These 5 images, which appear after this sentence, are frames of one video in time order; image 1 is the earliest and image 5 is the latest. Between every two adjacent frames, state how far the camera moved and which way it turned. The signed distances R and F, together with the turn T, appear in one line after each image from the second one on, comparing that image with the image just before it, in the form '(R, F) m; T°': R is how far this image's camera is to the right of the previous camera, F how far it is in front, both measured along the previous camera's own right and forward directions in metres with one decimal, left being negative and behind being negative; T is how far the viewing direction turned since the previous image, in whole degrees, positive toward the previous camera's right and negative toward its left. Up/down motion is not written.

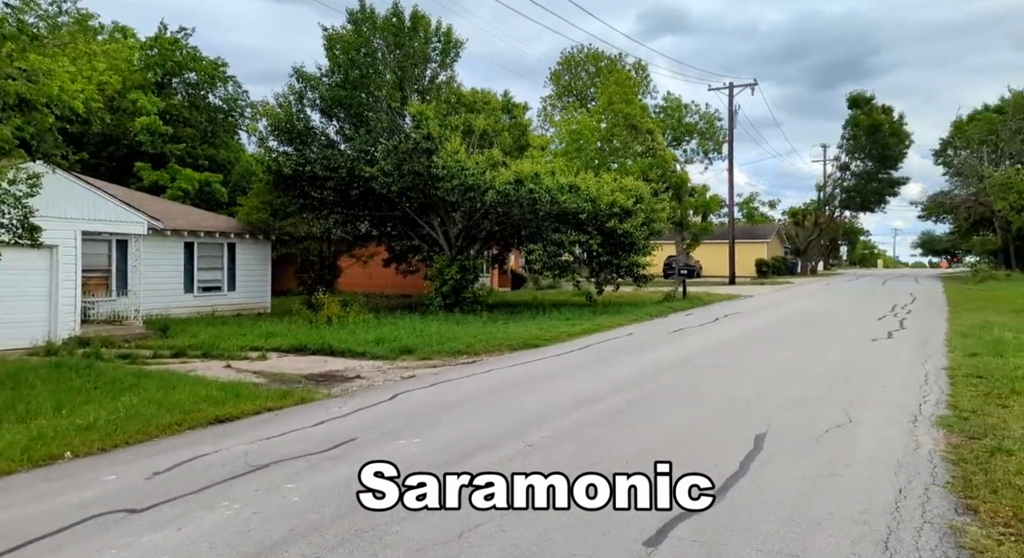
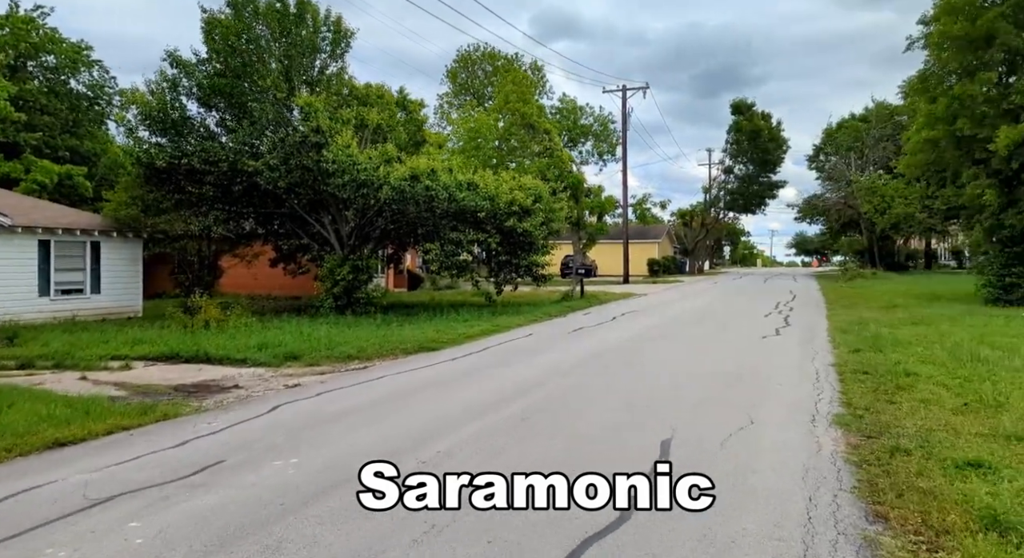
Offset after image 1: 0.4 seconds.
(+0.1, +0.5) m; +8°
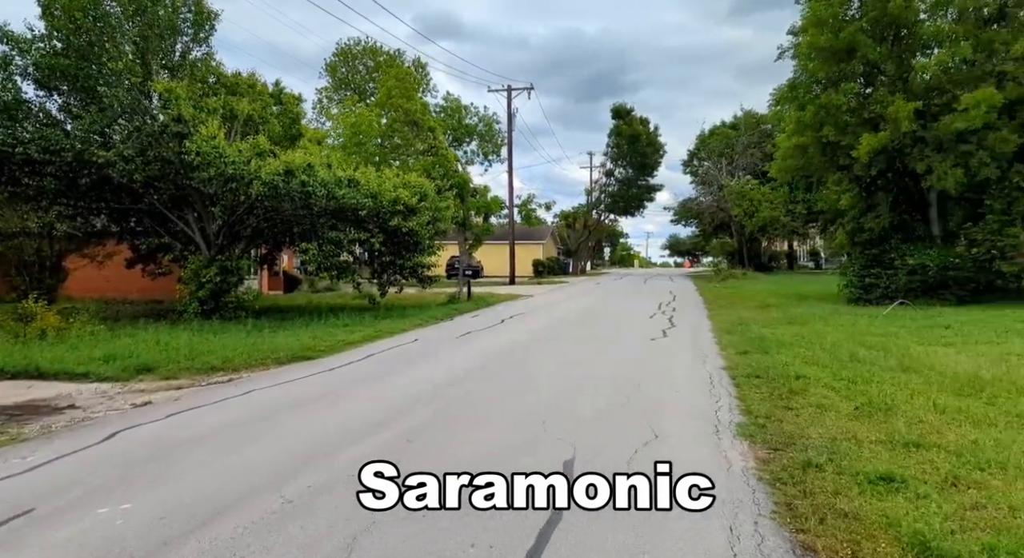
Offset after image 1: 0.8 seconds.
(0.0, +0.6) m; +9°
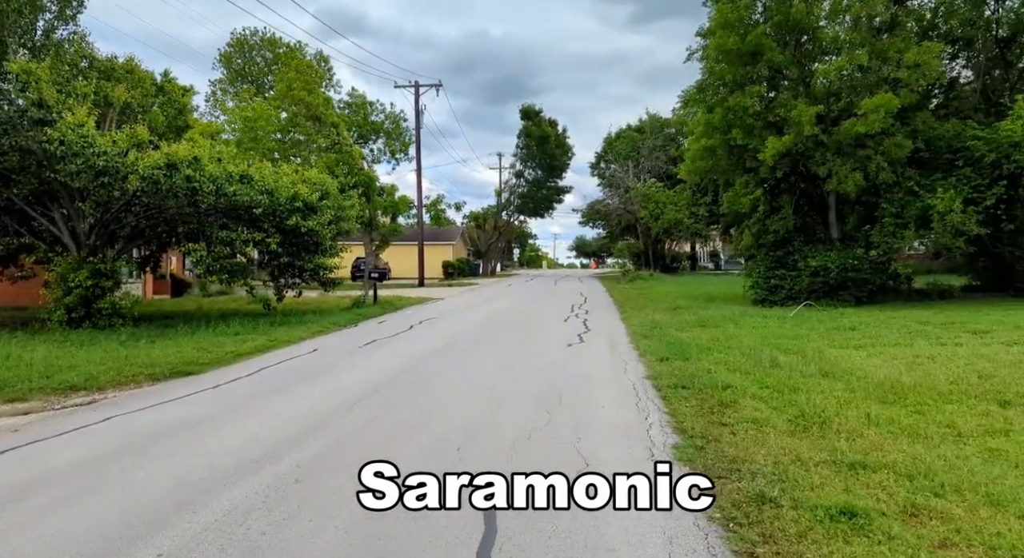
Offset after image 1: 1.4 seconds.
(0.0, +0.8) m; +7°
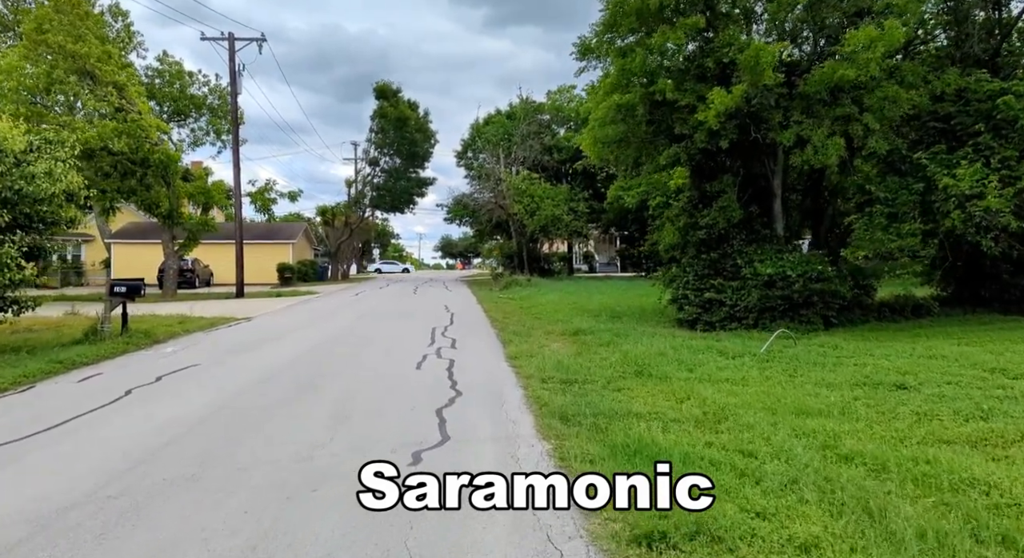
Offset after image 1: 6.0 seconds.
(+0.7, +6.4) m; +11°
